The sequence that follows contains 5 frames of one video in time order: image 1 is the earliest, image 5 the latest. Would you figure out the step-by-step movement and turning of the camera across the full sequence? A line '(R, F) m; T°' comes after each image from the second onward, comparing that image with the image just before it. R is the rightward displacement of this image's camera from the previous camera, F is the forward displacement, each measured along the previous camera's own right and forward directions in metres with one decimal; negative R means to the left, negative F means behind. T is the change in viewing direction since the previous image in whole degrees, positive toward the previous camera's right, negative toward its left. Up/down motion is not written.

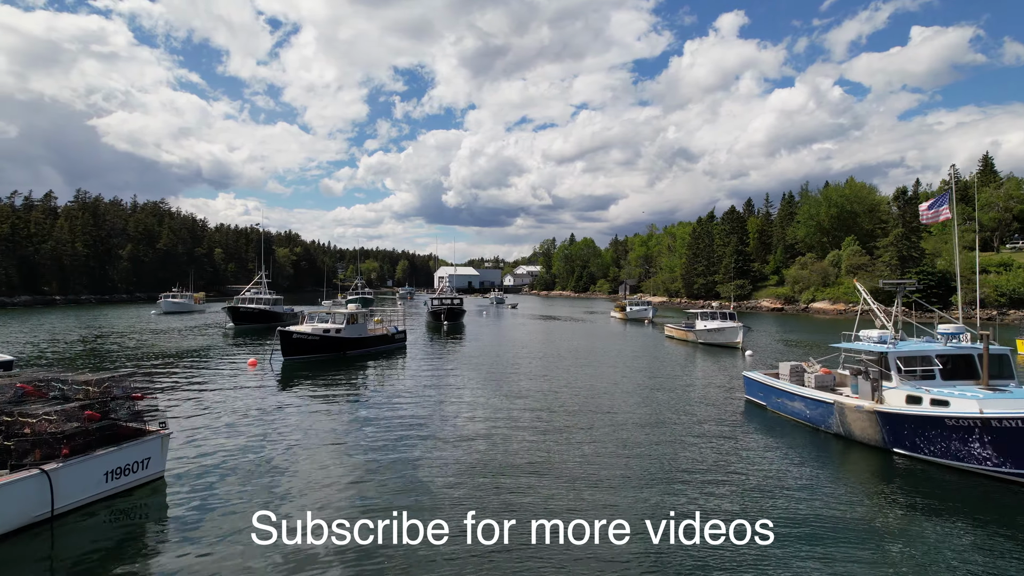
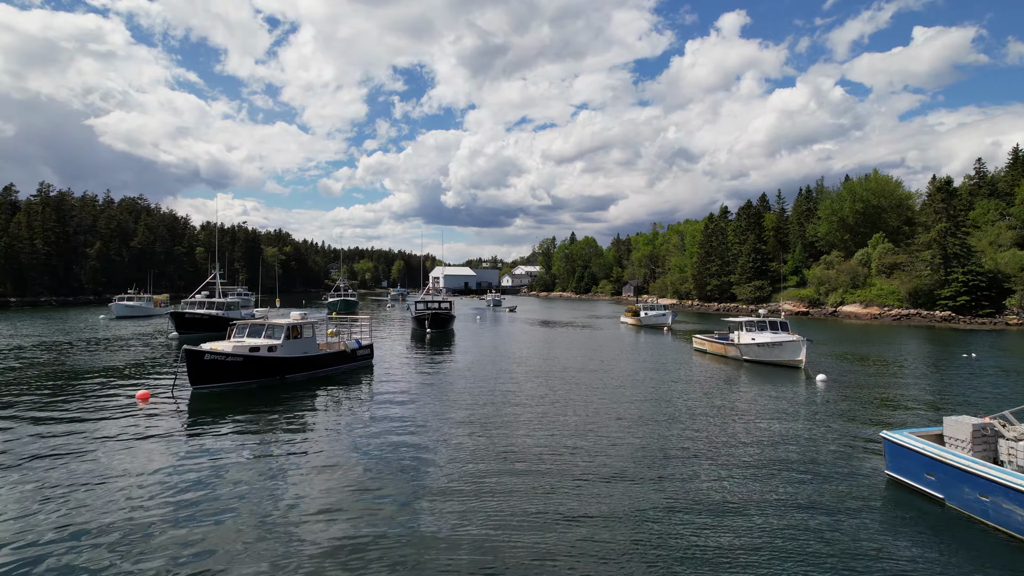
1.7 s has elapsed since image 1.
(+0.2, +7.4) m; 0°
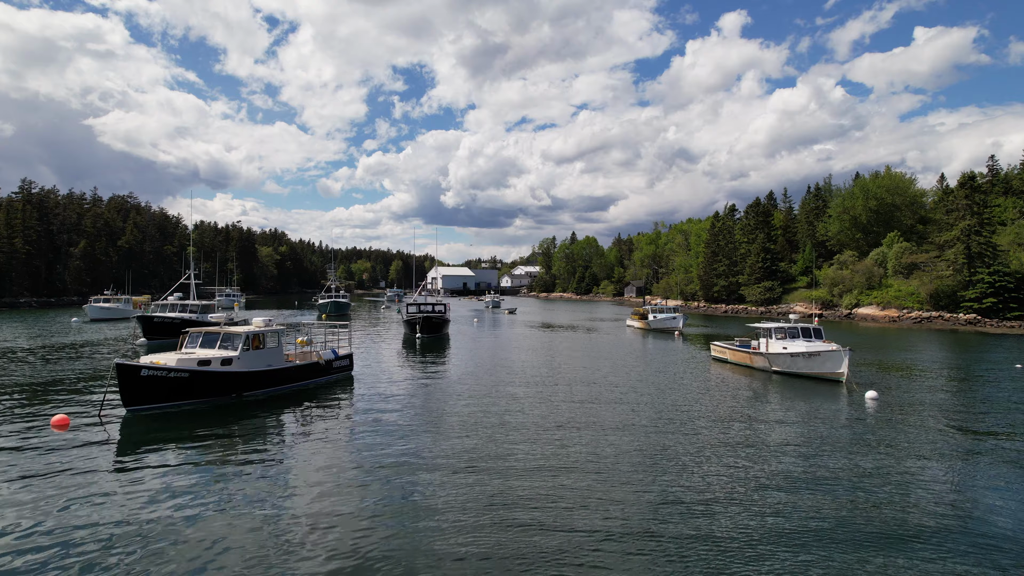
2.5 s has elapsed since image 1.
(+0.1, +3.4) m; 0°
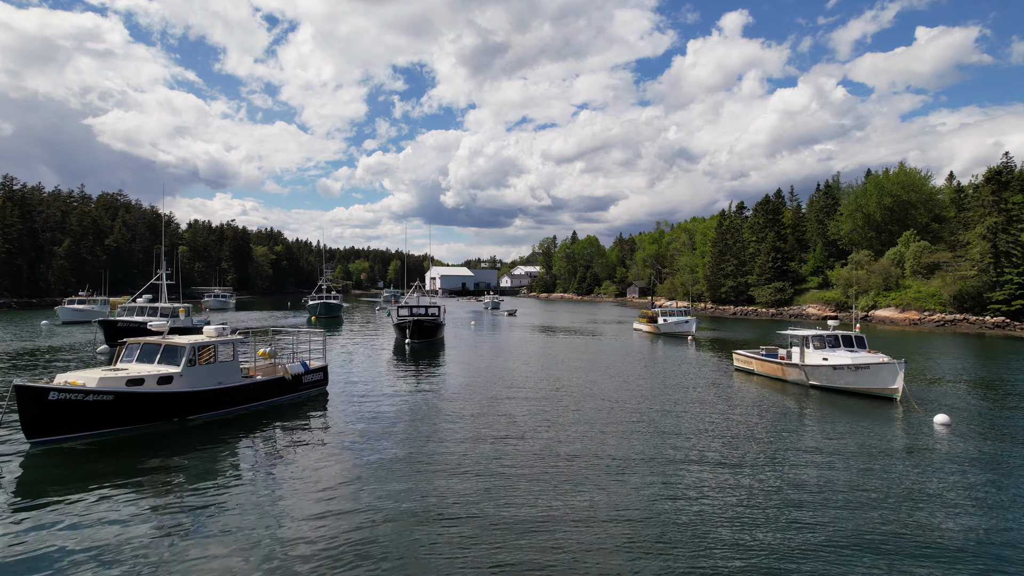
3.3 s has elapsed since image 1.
(+0.1, +3.3) m; 0°
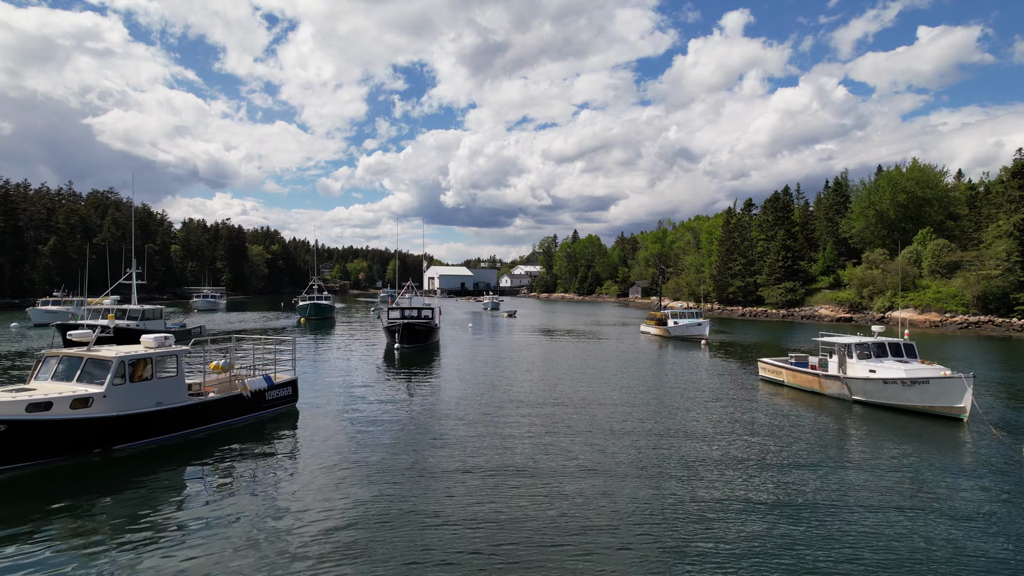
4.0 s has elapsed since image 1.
(+0.1, +2.9) m; 0°
